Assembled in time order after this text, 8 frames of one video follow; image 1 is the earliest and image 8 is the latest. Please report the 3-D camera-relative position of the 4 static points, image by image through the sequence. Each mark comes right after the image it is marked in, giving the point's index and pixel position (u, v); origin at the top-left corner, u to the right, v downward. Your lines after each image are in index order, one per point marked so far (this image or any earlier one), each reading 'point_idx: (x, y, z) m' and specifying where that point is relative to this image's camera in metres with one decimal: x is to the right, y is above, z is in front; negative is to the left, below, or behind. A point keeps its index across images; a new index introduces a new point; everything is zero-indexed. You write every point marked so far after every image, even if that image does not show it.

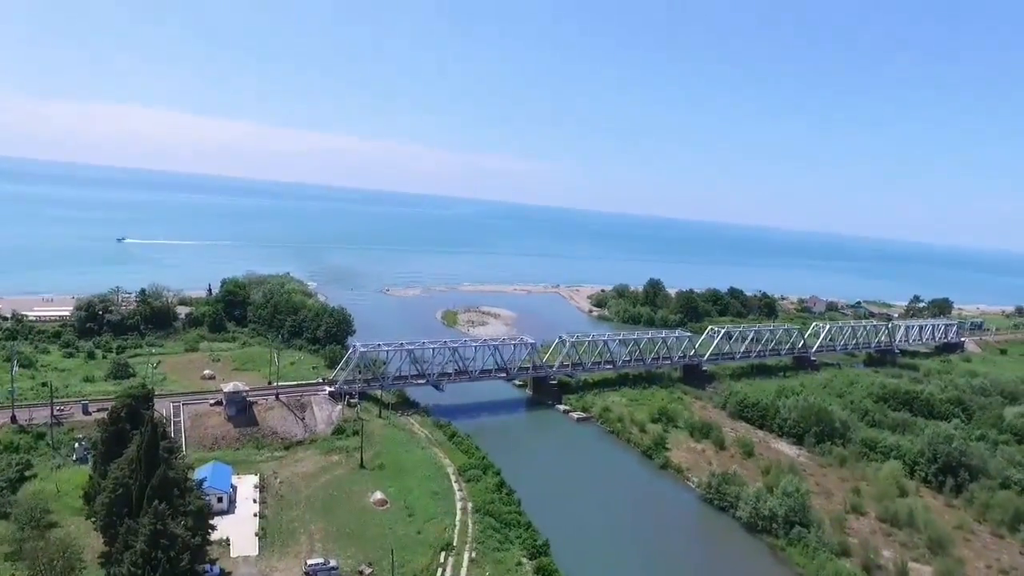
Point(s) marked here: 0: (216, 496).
0: (-9.5, -6.7, +19.9) m
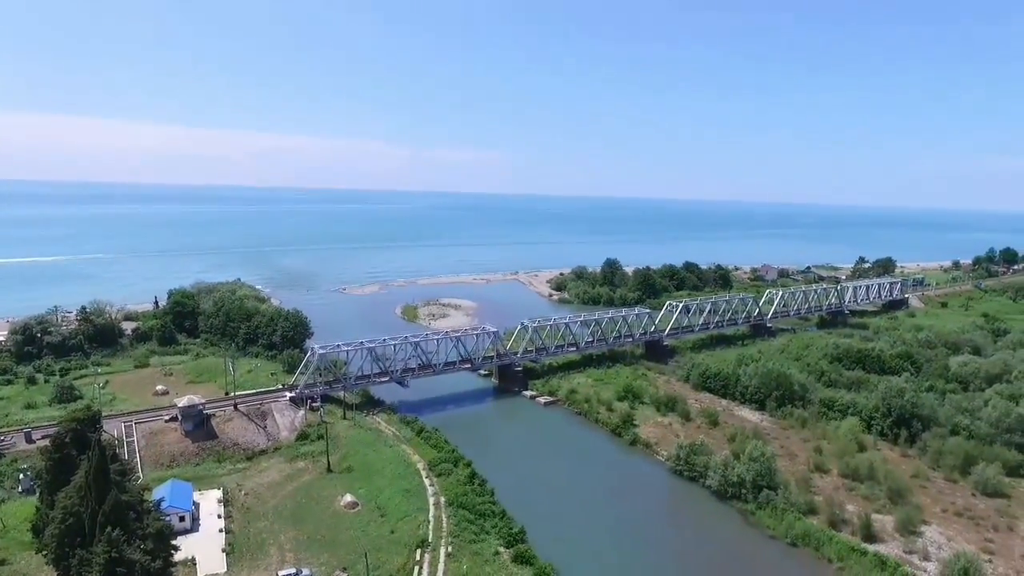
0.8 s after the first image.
0: (-10.3, -7.0, +19.2) m
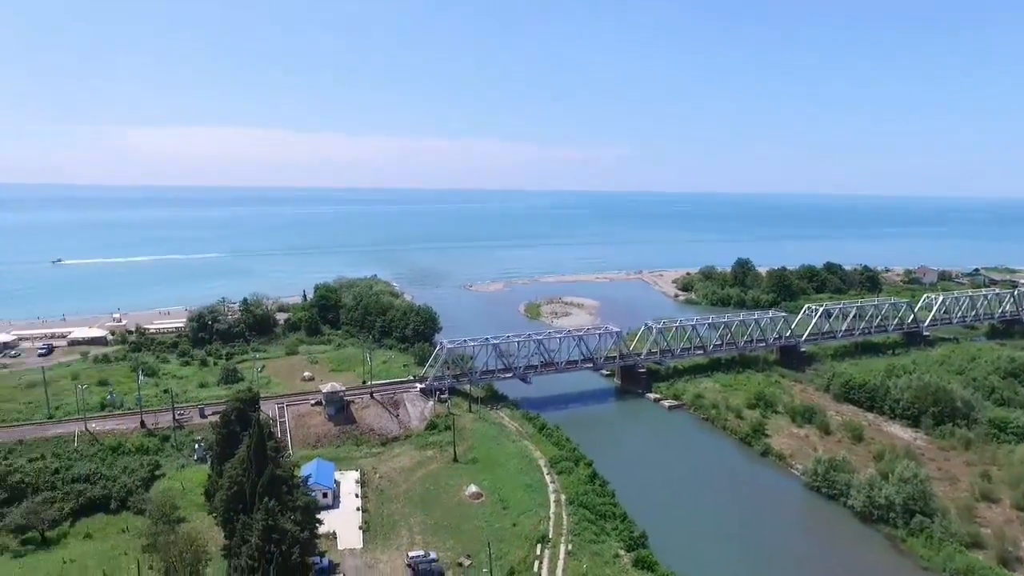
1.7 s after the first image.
0: (-6.4, -6.9, +20.9) m
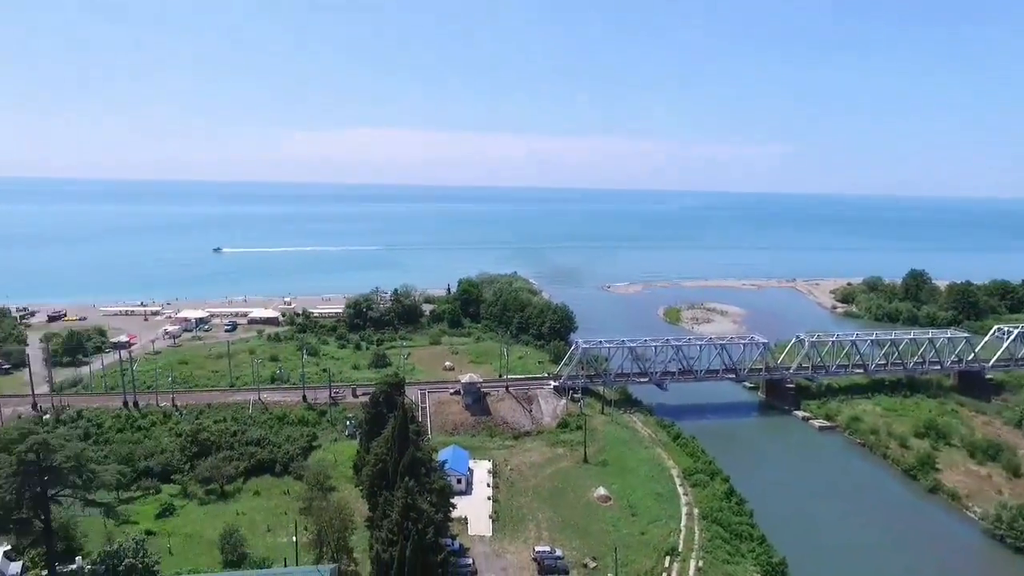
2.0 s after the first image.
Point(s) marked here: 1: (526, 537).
0: (-2.0, -6.7, +21.9) m
1: (+0.4, -7.8, +19.5) m
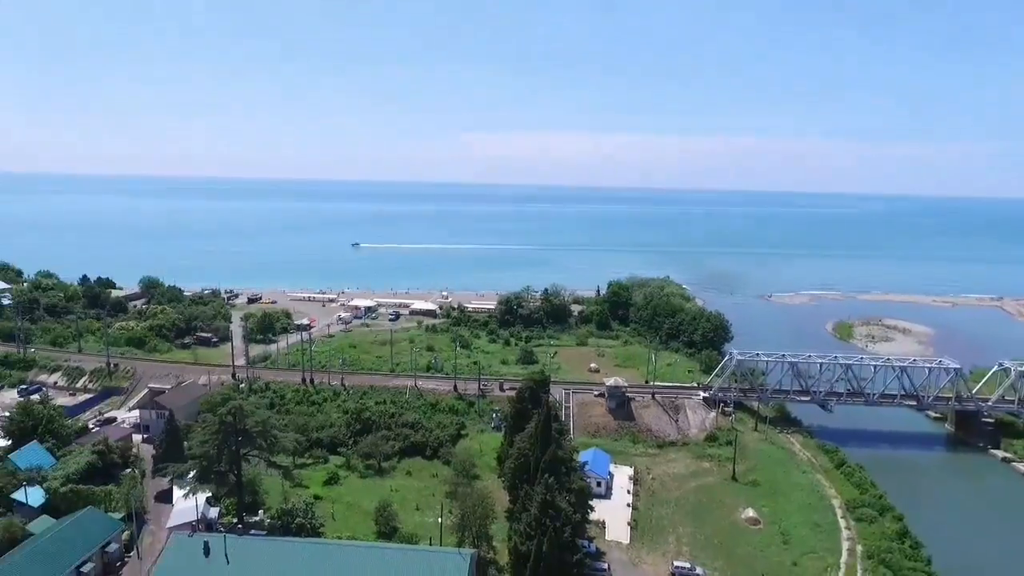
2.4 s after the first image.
0: (+2.9, -6.7, +21.8) m
1: (+4.7, -8.0, +18.9) m
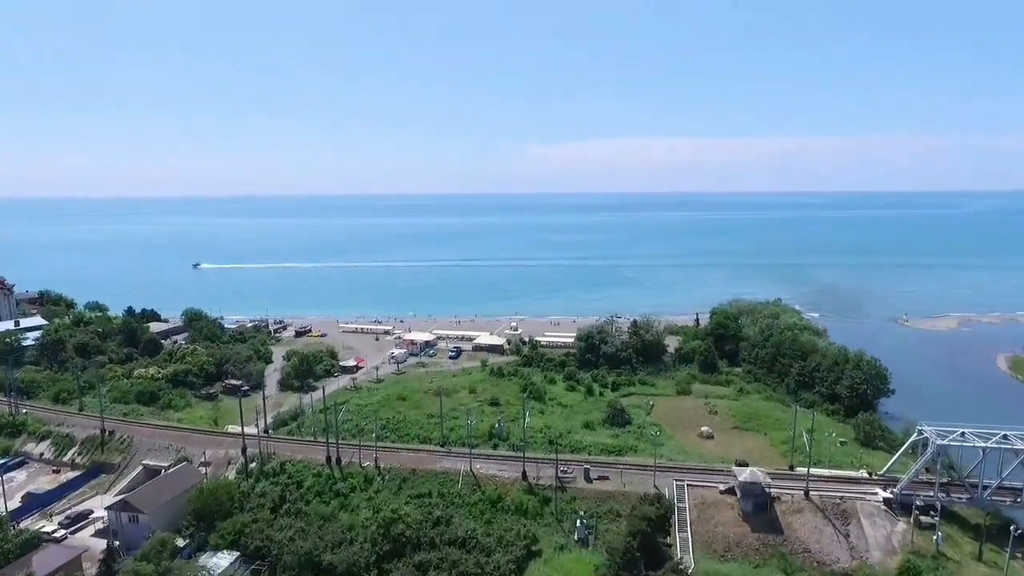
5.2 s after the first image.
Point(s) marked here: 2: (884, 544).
0: (+5.1, -8.4, +13.5) m
1: (+6.5, -9.5, +10.3) m
2: (+11.2, -7.7, +18.6) m
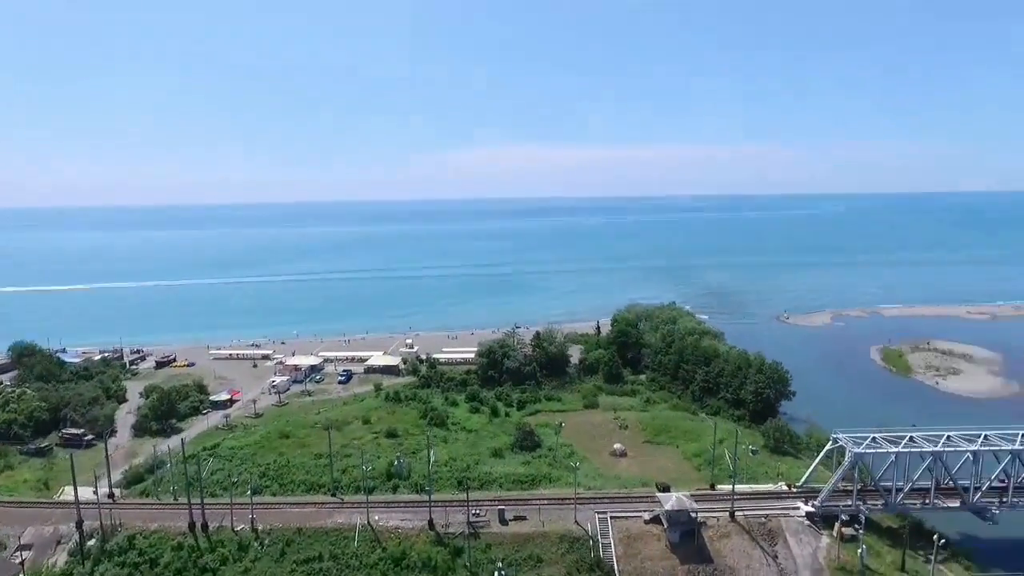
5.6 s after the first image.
0: (+3.6, -8.8, +11.7) m
1: (+5.6, -9.8, +8.9) m
2: (+8.7, -7.9, +17.9) m
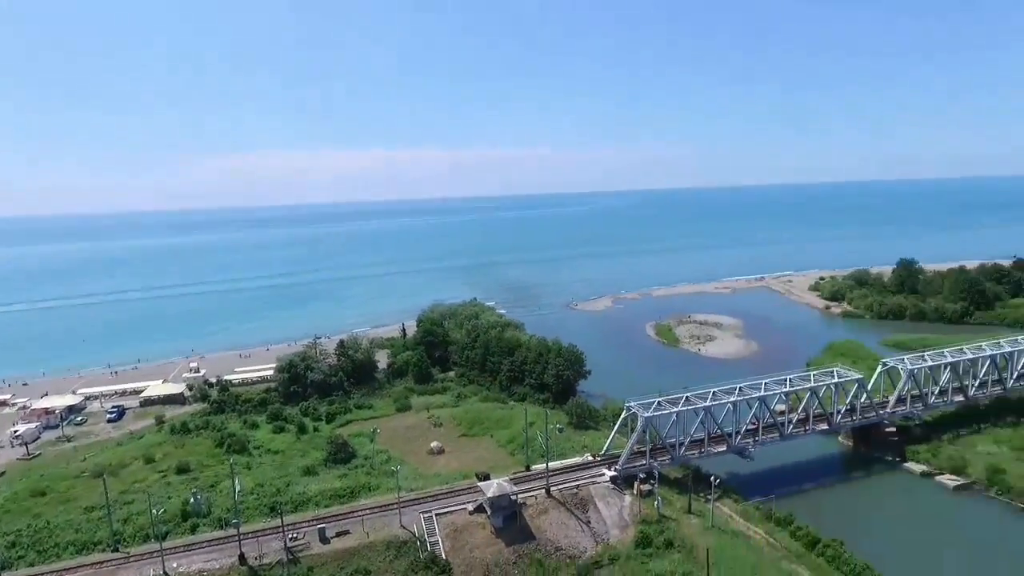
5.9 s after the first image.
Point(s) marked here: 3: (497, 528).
0: (+0.7, -8.5, +12.4) m
1: (+3.5, -9.4, +10.3) m
2: (+3.4, -7.4, +19.8) m
3: (-0.4, -7.4, +19.0) m
